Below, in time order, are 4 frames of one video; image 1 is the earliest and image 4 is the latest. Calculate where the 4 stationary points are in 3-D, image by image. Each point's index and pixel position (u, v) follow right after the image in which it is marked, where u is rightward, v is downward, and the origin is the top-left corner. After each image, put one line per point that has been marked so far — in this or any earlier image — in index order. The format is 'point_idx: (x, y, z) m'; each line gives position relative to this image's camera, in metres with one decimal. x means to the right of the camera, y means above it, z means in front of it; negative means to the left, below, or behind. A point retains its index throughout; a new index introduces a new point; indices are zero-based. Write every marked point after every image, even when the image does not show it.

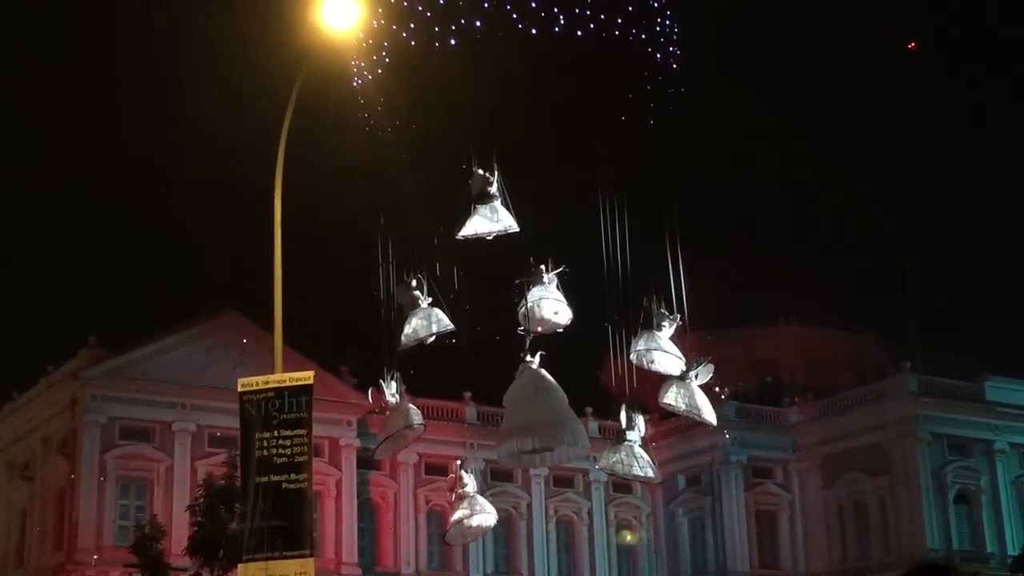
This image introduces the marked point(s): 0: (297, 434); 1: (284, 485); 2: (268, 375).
0: (-2.0, -1.3, +11.8) m
1: (-2.1, -1.8, +11.6) m
2: (-2.3, -0.8, +11.9) m
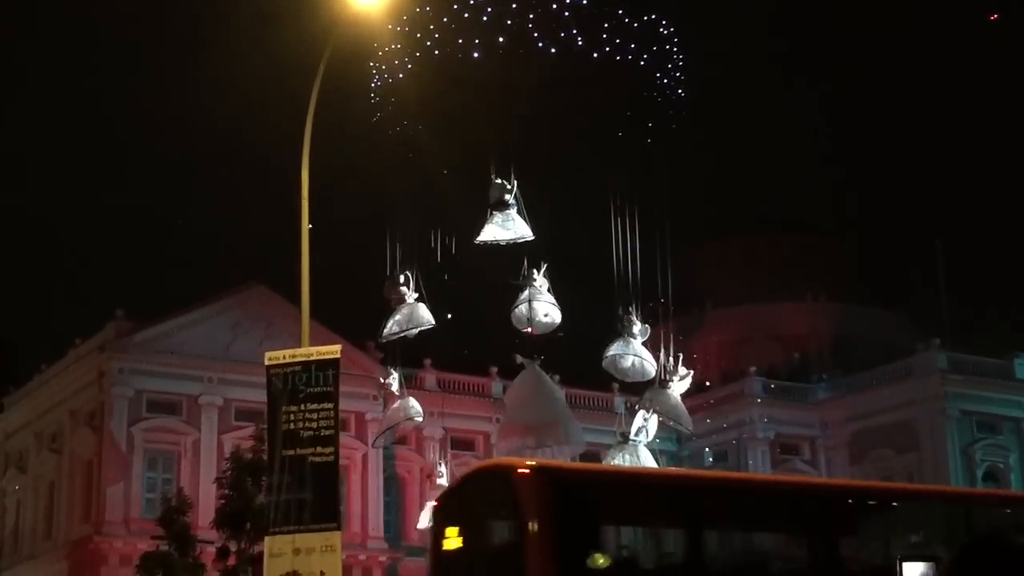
0: (-1.7, -1.1, +11.7) m
1: (-1.8, -1.6, +11.6) m
2: (-2.0, -0.6, +11.9) m
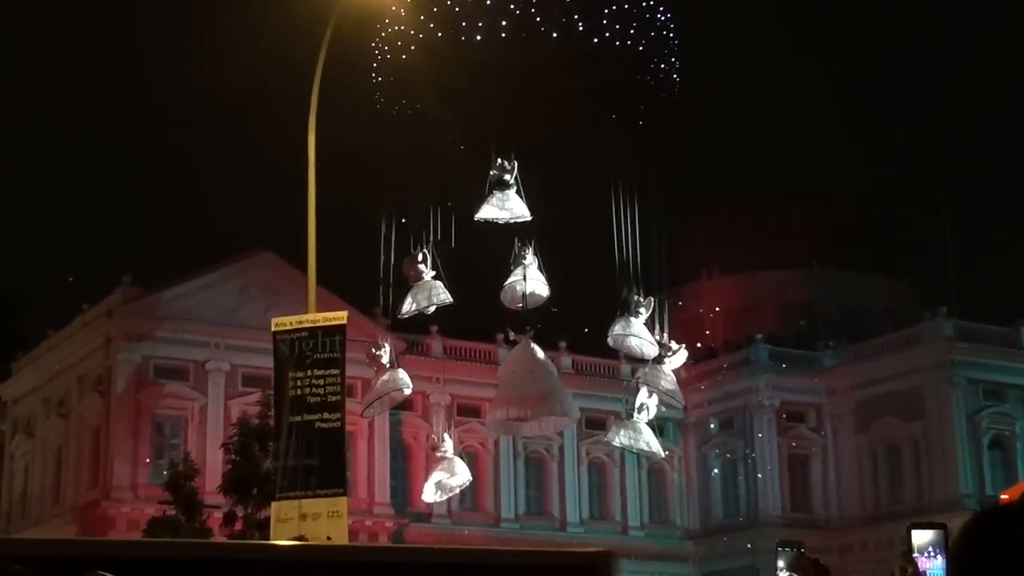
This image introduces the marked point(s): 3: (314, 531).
0: (-1.6, -0.8, +11.7) m
1: (-1.7, -1.2, +11.6) m
2: (-1.9, -0.2, +11.9) m
3: (-1.7, -2.1, +11.3) m
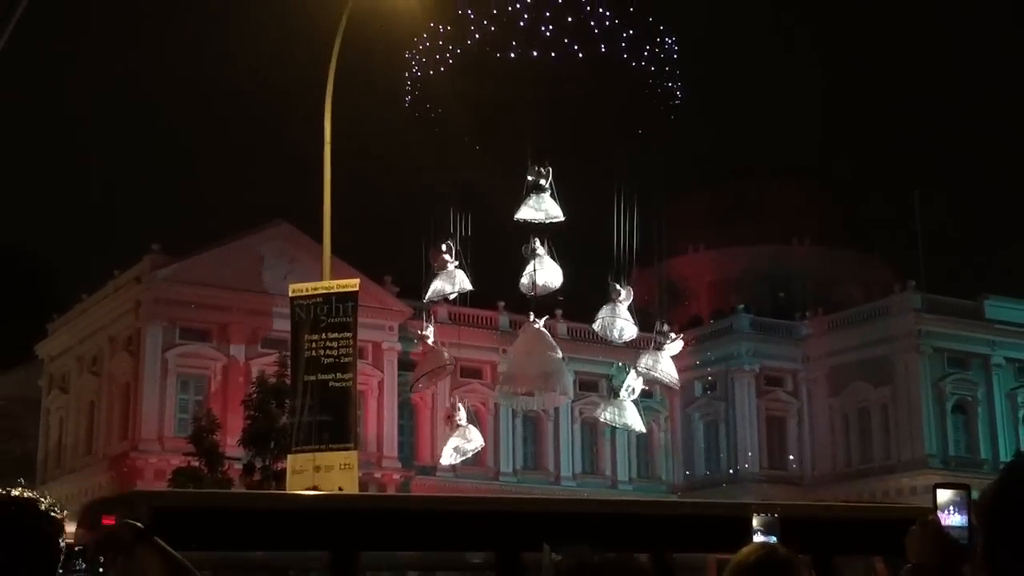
0: (-1.8, -0.5, +14.0) m
1: (-1.9, -0.9, +13.9) m
2: (-2.1, +0.1, +14.1) m
3: (-1.9, -1.9, +13.6) m
